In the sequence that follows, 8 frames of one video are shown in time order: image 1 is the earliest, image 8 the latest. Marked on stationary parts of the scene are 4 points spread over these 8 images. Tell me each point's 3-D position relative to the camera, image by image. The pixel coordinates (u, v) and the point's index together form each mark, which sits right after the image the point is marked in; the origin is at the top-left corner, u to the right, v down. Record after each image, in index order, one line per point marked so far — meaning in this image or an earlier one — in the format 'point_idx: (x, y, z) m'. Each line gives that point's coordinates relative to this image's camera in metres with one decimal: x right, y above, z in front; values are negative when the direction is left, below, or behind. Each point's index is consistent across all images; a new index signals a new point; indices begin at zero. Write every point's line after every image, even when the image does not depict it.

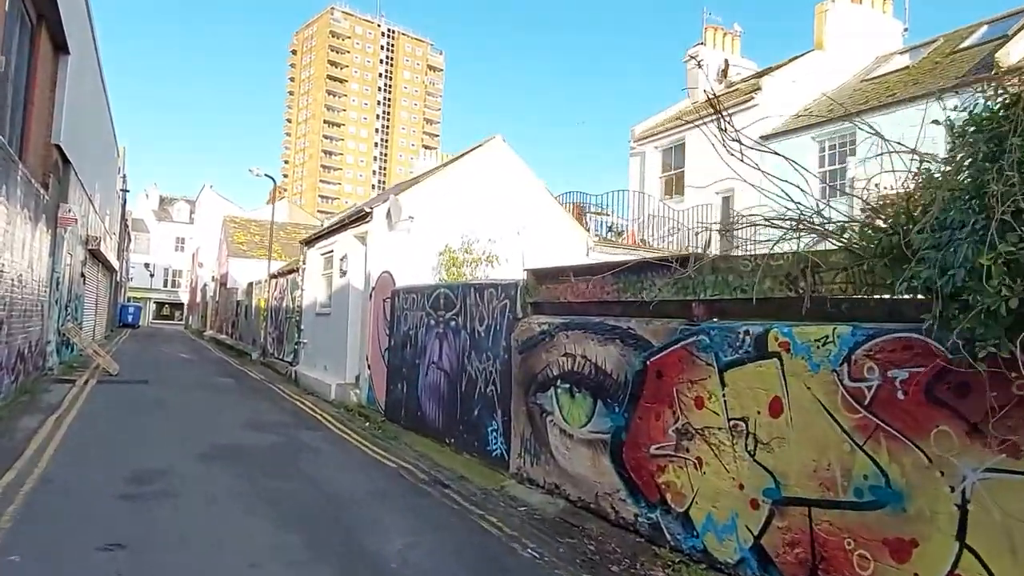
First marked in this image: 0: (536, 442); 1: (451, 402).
0: (+0.2, -1.3, +7.9) m
1: (-0.7, -1.2, +10.0) m
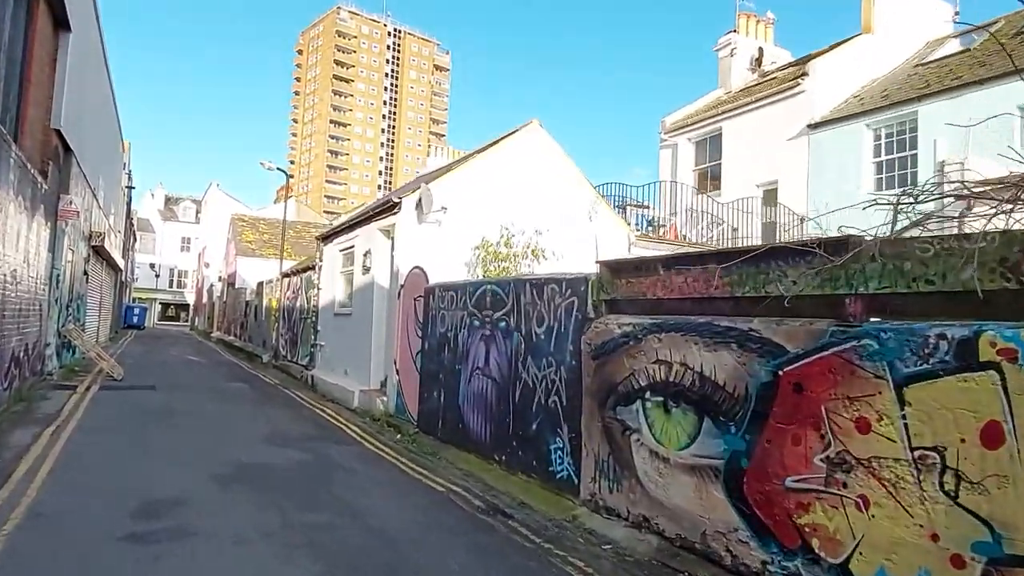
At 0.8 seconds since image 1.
0: (+0.7, -1.3, +6.7) m
1: (-0.1, -1.2, +8.8) m
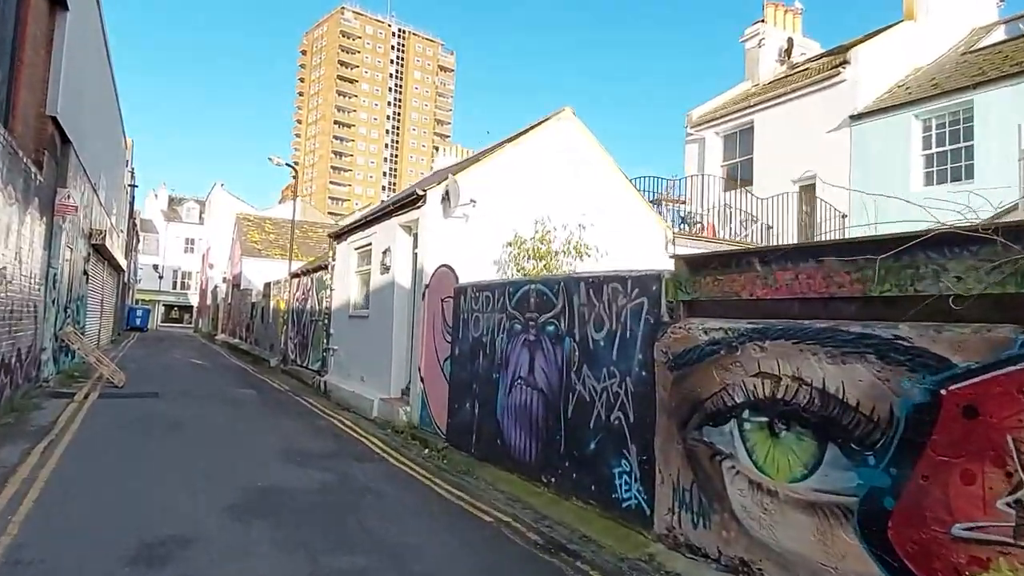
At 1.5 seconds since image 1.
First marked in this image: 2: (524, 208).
0: (+1.2, -1.3, +5.7) m
1: (+0.3, -1.2, +7.7) m
2: (+0.2, +1.1, +12.2) m
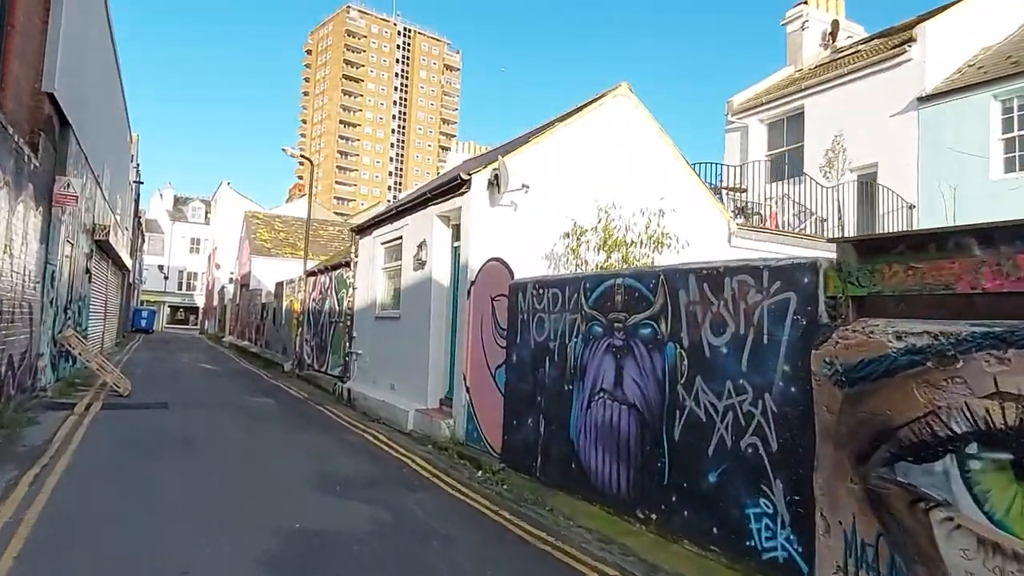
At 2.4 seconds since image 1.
0: (+1.8, -1.2, +4.3) m
1: (+0.9, -1.2, +6.4) m
2: (+0.8, +1.1, +10.8) m
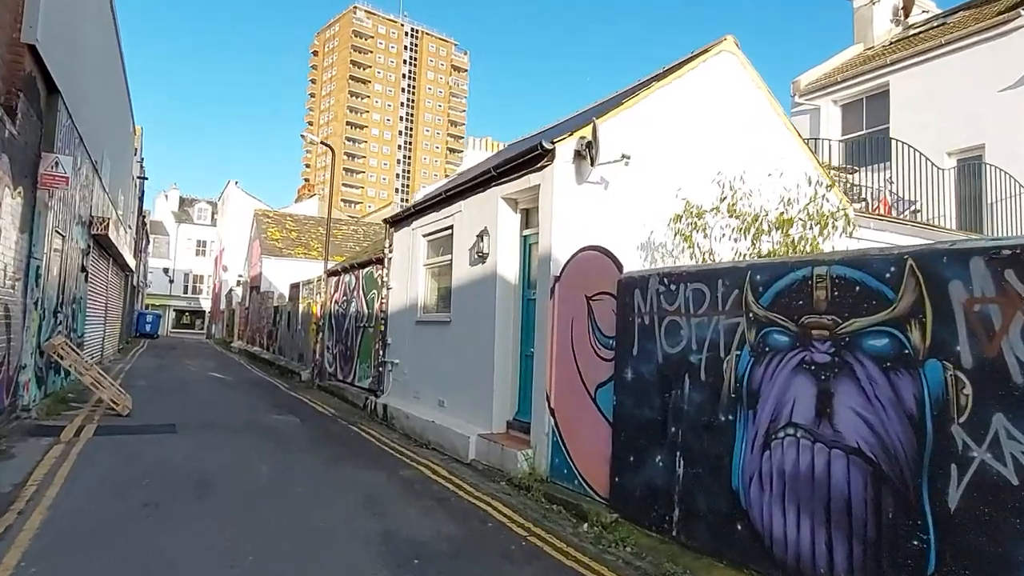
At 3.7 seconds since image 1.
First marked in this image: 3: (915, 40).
0: (+2.6, -1.2, +2.2) m
1: (+1.8, -1.1, +4.3) m
2: (+1.6, +1.1, +8.8) m
3: (+7.8, +4.8, +18.0) m
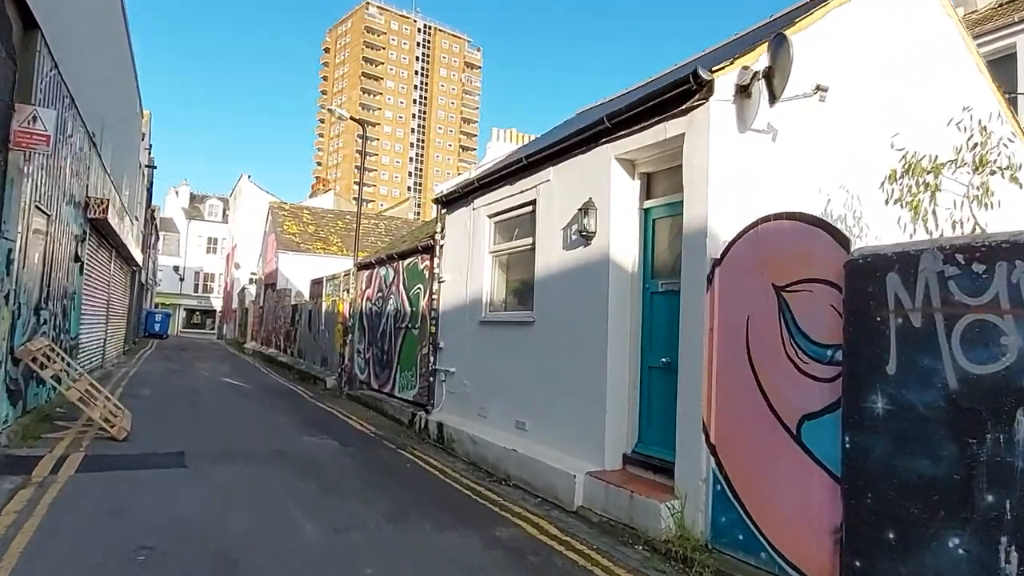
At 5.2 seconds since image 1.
0: (+3.4, -1.1, -0.1) m
1: (+2.6, -1.0, +1.9) m
2: (+2.5, +1.2, +6.4) m
3: (+8.8, +4.9, +15.6) m
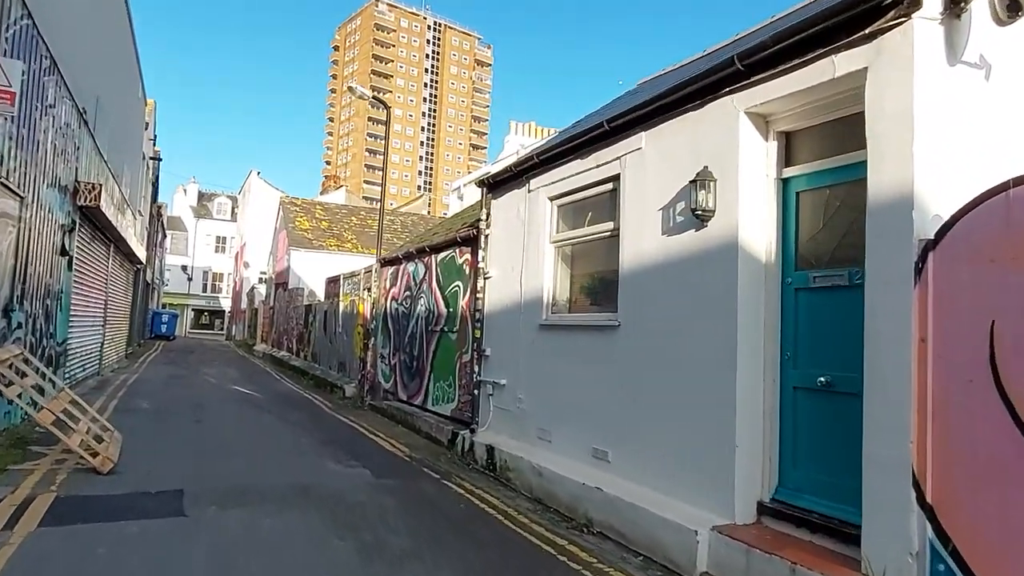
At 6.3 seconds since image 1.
0: (+3.9, -1.1, -1.9) m
1: (+3.1, -1.0, +0.2) m
2: (+3.1, +1.2, +4.7) m
3: (+9.5, +4.9, +13.8) m
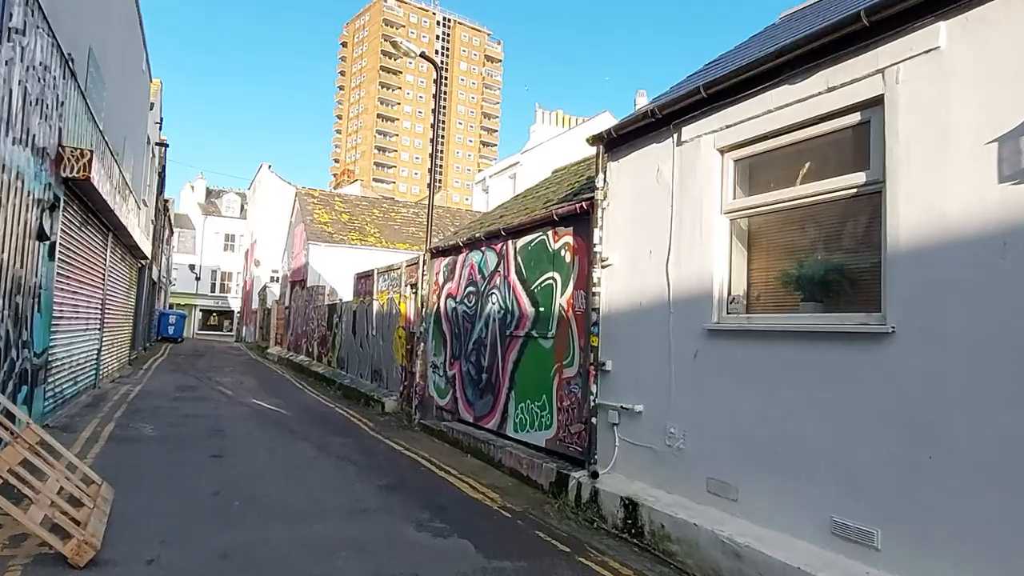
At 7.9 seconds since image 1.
0: (+4.8, -1.0, -4.4) m
1: (+4.1, -0.9, -2.3) m
2: (+4.1, +1.3, +2.2) m
3: (+10.5, +5.0, +11.2) m
